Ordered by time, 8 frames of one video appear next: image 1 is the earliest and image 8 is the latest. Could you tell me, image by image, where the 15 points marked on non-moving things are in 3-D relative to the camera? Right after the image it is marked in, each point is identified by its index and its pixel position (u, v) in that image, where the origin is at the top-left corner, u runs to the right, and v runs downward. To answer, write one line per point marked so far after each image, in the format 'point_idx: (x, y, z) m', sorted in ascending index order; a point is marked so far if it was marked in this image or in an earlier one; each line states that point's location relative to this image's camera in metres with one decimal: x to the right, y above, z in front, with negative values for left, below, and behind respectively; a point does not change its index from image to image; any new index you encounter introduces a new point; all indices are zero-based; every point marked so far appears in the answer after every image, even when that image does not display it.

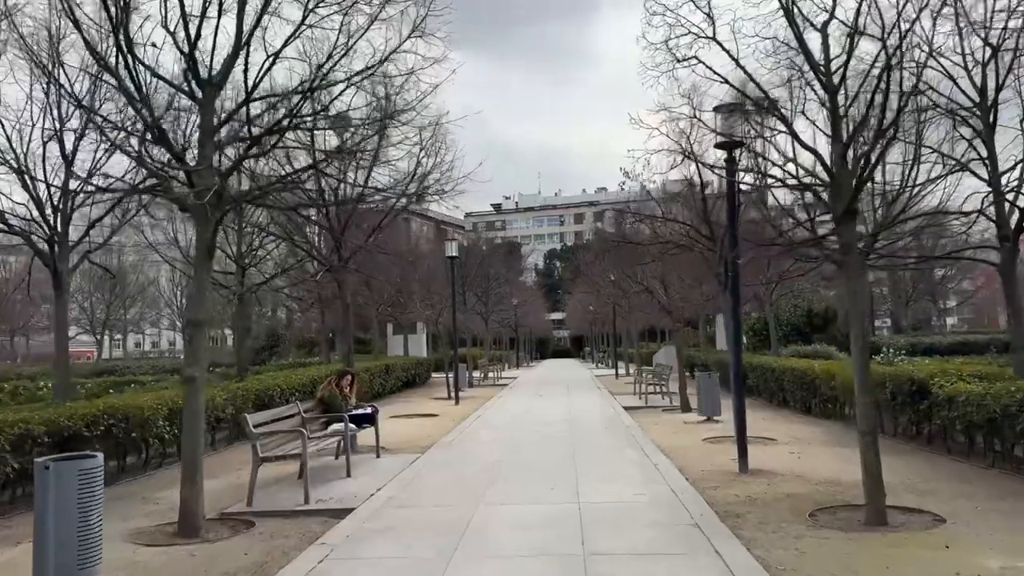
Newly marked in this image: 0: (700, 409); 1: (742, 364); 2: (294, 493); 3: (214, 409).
0: (+3.7, -2.4, +15.8) m
1: (+2.9, -1.0, +10.1) m
2: (-2.5, -2.4, +9.2) m
3: (-4.9, -2.0, +13.2) m
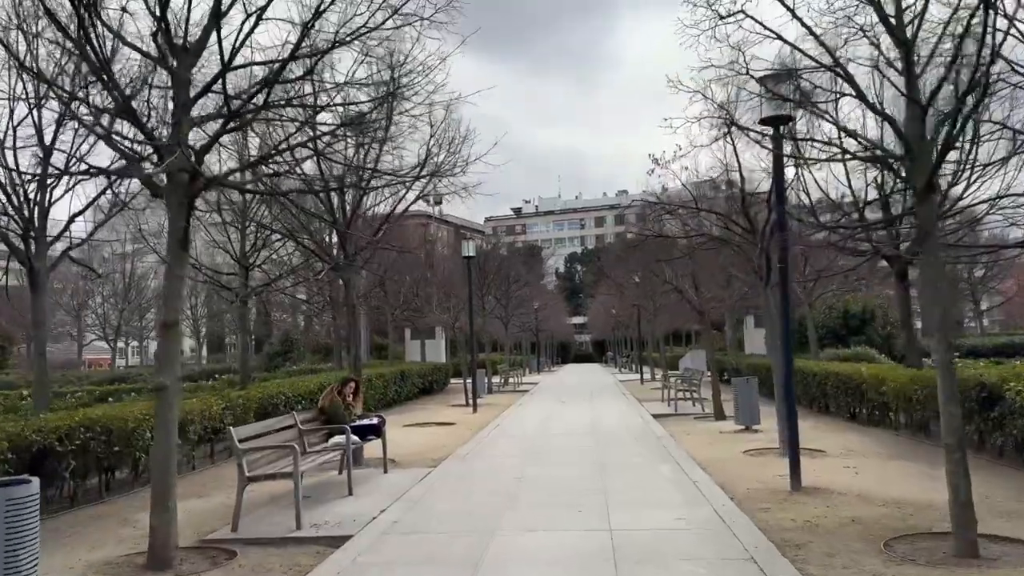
0: (+4.1, -2.4, +14.6) m
1: (+3.1, -0.9, +8.9) m
2: (-2.3, -2.3, +8.2) m
3: (-4.6, -2.0, +12.2) m
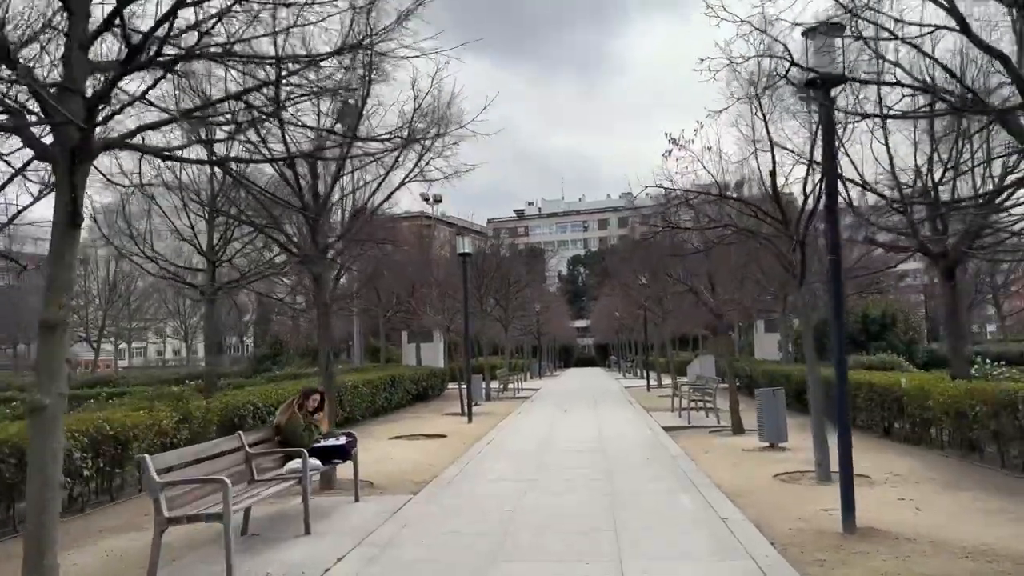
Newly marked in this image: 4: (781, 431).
0: (+4.0, -2.4, +13.0) m
1: (+3.0, -0.9, +7.3) m
2: (-2.4, -2.3, +6.6) m
3: (-4.7, -2.0, +10.6) m
4: (+4.2, -2.3, +12.7) m
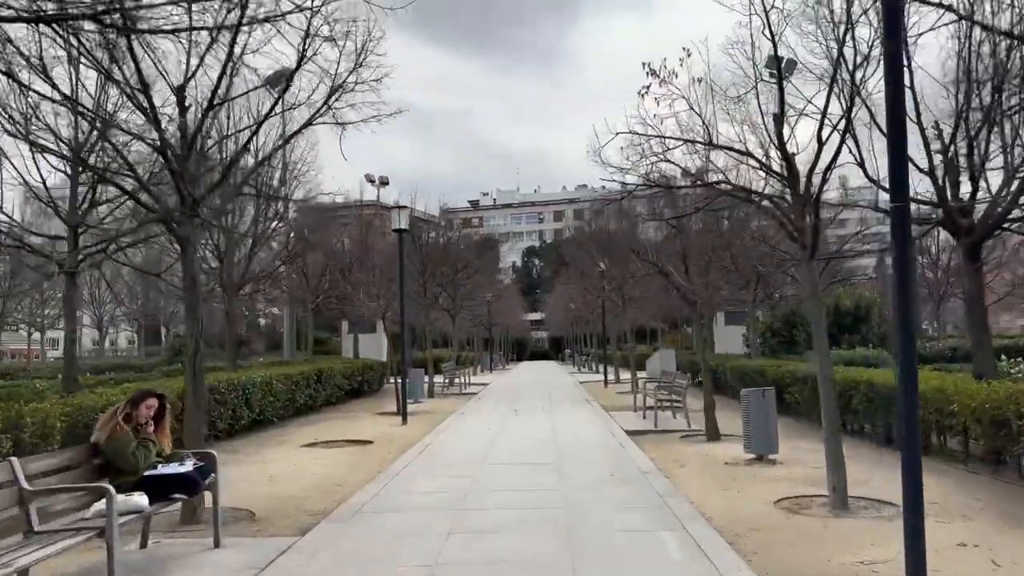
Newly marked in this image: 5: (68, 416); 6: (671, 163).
0: (+3.1, -2.1, +10.8) m
1: (+2.5, -0.6, +5.0) m
2: (-2.9, -2.0, +3.9) m
3: (-5.4, -1.6, +7.9) m
4: (+3.4, -2.0, +10.5) m
5: (-5.4, -1.6, +9.6) m
6: (+1.9, +1.5, +9.2) m
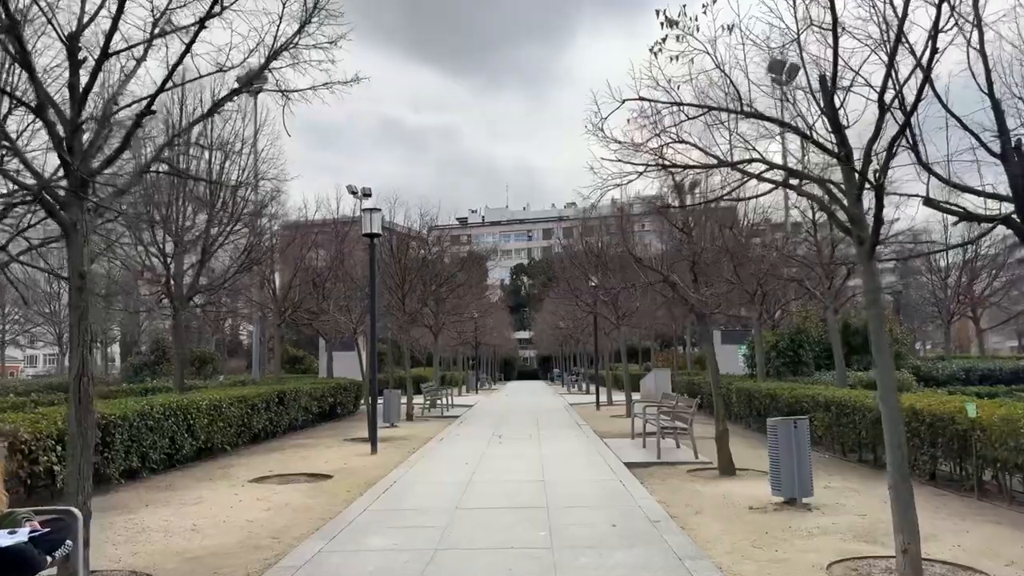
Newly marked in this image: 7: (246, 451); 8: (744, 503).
0: (+2.9, -2.2, +9.0) m
1: (+2.4, -0.6, +3.2) m
2: (-3.0, -1.9, +2.1) m
3: (-5.6, -1.6, +6.0) m
4: (+3.2, -2.1, +8.7) m
5: (-5.6, -1.6, +7.7) m
6: (+1.7, +1.4, +7.5) m
7: (-5.1, -3.1, +15.1) m
8: (+2.7, -2.5, +9.1) m
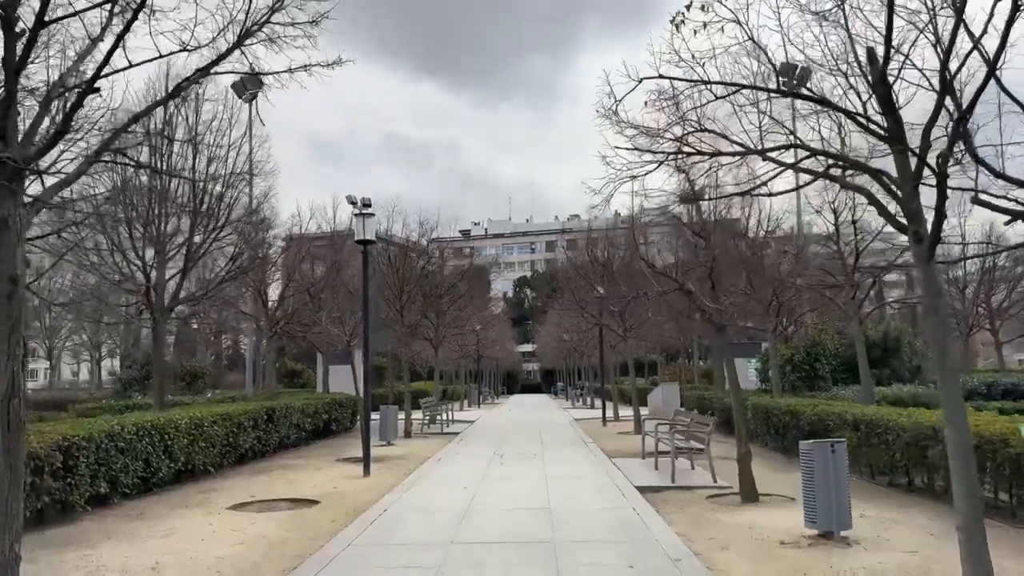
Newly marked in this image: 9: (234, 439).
0: (+2.9, -2.3, +8.0) m
1: (+2.4, -0.6, +2.3) m
2: (-3.0, -1.9, +1.1) m
3: (-5.6, -1.6, +5.1) m
4: (+3.2, -2.2, +7.7) m
5: (-5.5, -1.6, +6.8) m
6: (+1.7, +1.4, +6.6) m
7: (-5.0, -3.3, +14.2) m
8: (+2.7, -2.5, +8.2) m
9: (-5.1, -2.7, +14.5) m
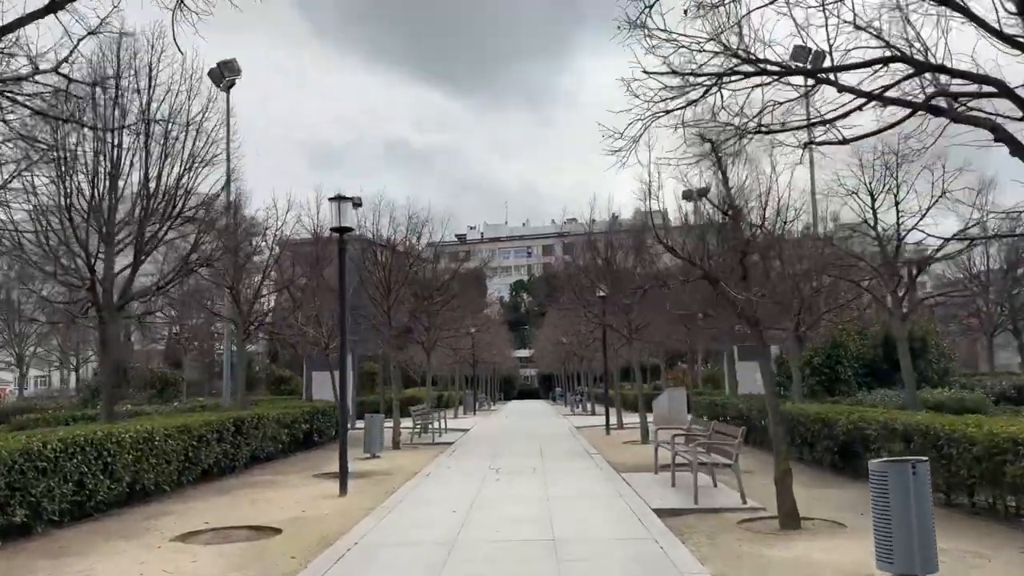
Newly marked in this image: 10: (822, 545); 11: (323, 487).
0: (+2.9, -2.1, +6.4) m
1: (+2.4, -0.4, +0.6) m
2: (-3.0, -1.7, -0.5) m
3: (-5.6, -1.5, +3.4) m
4: (+3.2, -2.0, +6.1) m
5: (-5.6, -1.5, +5.1) m
6: (+1.6, +1.6, +4.9) m
7: (-5.1, -3.2, +12.5) m
8: (+2.7, -2.4, +6.5) m
9: (-5.1, -2.7, +12.8) m
10: (+3.1, -2.5, +8.0) m
11: (-3.1, -3.2, +13.0) m
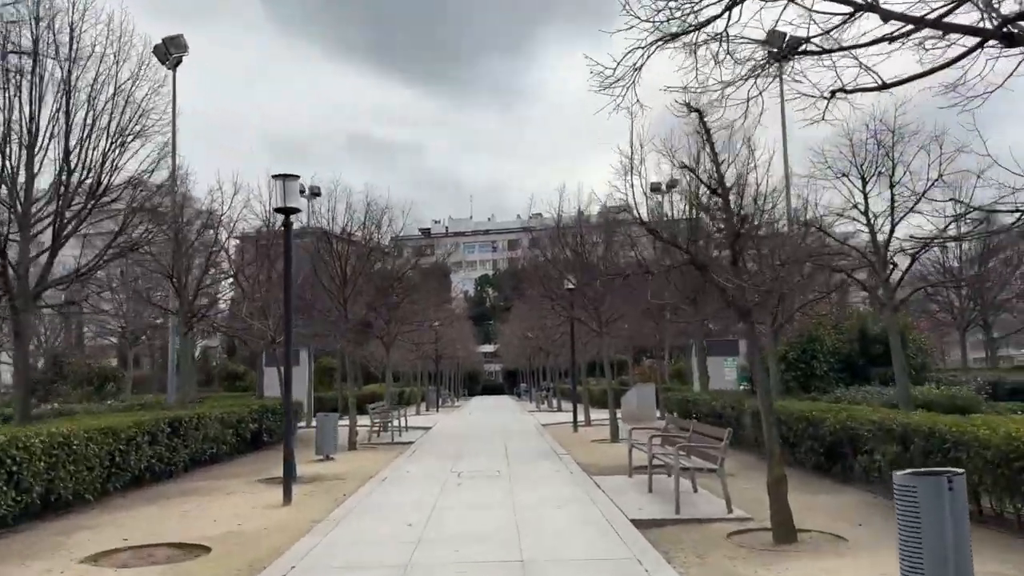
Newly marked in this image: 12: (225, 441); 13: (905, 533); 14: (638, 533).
0: (+2.7, -2.0, +5.4) m
1: (+2.4, -0.3, -0.3) m
2: (-3.0, -1.6, -1.7) m
3: (-5.7, -1.3, +2.1) m
4: (+2.9, -1.9, +5.2) m
5: (-5.7, -1.4, +3.8) m
6: (+1.5, +1.7, +3.9) m
7: (-5.6, -3.0, +11.2) m
8: (+2.4, -2.3, +5.6) m
9: (-5.6, -2.5, +11.5) m
10: (+2.8, -2.4, +7.1) m
11: (-3.6, -3.1, +11.9) m
12: (-5.6, -3.0, +15.6) m
13: (+2.7, -1.7, +5.3) m
14: (+1.3, -2.5, +8.3) m
